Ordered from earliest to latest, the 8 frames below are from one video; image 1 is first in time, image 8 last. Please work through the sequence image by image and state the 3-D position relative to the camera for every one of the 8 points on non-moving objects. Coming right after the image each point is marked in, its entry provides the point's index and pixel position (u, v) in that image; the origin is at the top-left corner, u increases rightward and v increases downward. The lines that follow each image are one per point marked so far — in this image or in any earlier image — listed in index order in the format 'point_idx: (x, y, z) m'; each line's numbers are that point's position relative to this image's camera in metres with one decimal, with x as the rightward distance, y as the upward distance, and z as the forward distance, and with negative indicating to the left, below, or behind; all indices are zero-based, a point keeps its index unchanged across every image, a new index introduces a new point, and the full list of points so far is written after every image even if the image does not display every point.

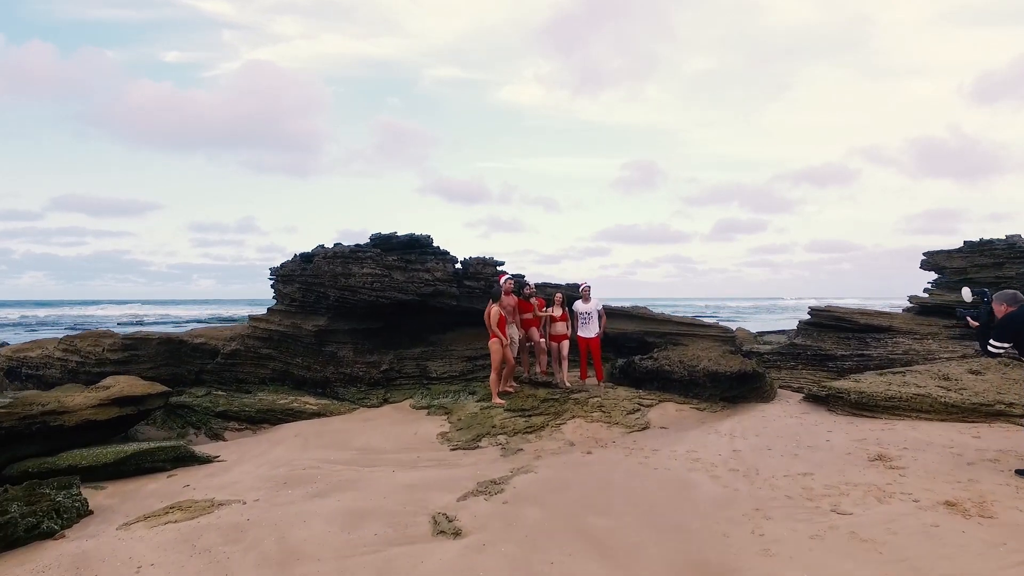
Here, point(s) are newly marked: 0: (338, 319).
0: (-2.8, -0.5, +8.2) m
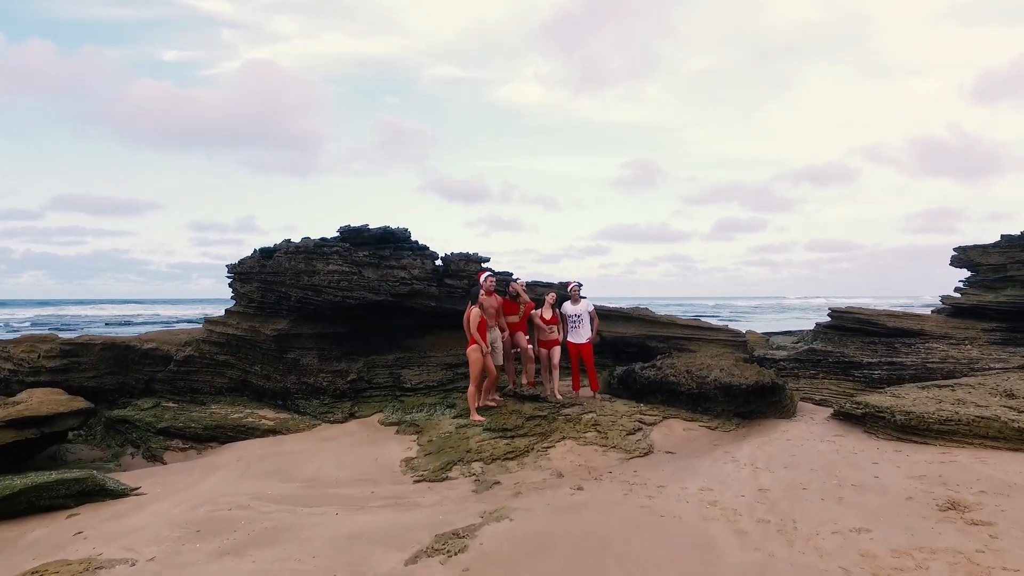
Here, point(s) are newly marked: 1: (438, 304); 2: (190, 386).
0: (-3.0, -0.5, +7.3) m
1: (-1.1, -0.3, +7.8) m
2: (-5.0, -1.5, +7.8) m
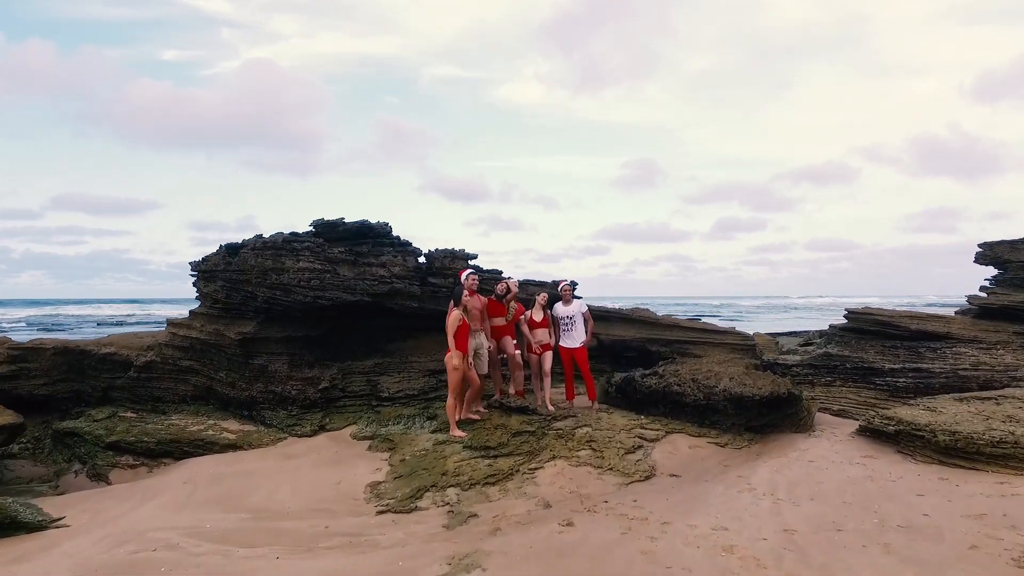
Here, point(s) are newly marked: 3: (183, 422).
0: (-3.2, -0.5, +6.7) m
1: (-1.3, -0.3, +7.2) m
2: (-5.1, -1.5, +7.2) m
3: (-4.2, -1.7, +6.5) m
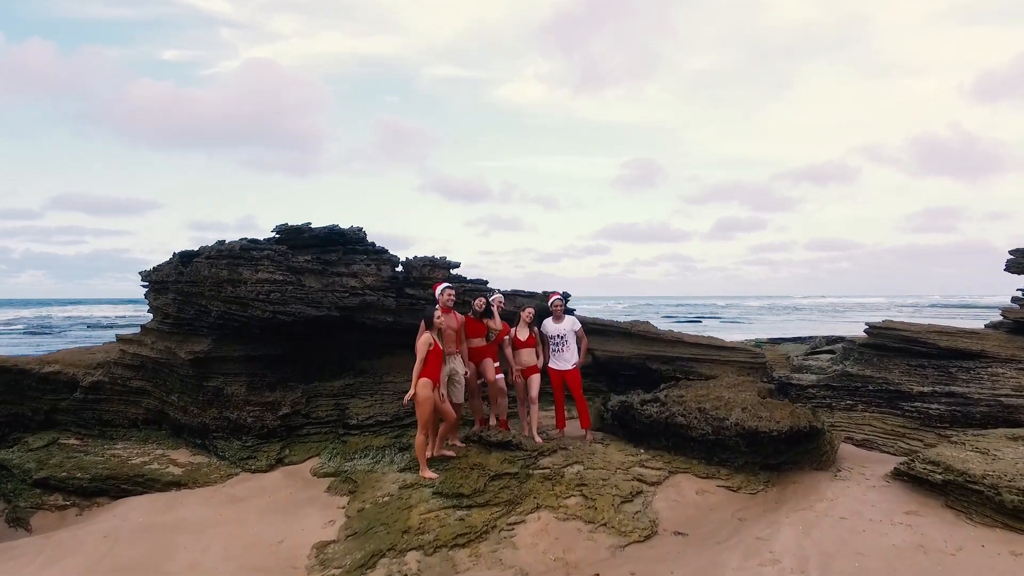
0: (-3.4, -0.6, +6.0) m
1: (-1.5, -0.4, +6.5) m
2: (-5.3, -1.7, +6.5) m
3: (-4.4, -1.9, +5.8) m
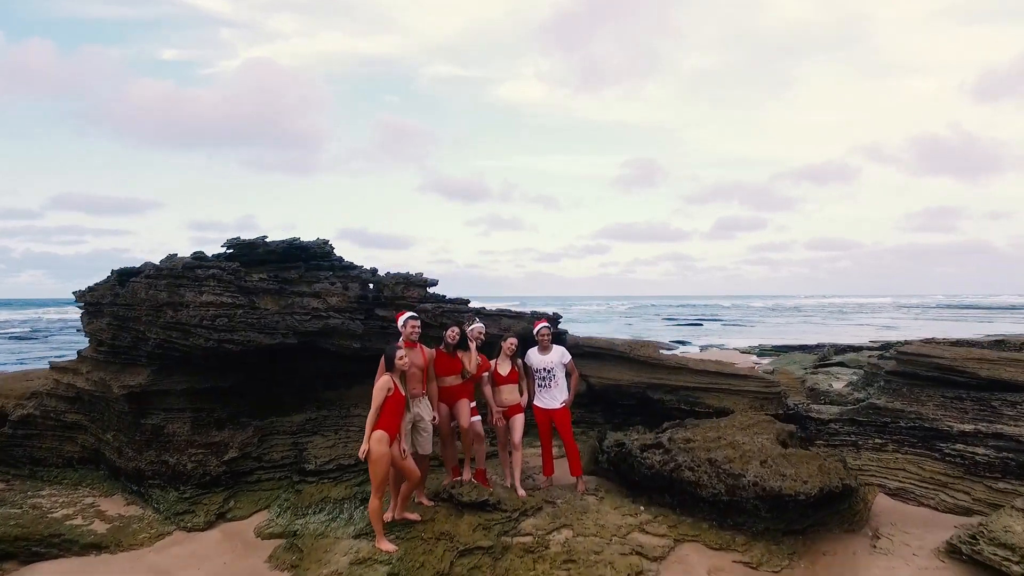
0: (-3.6, -0.9, +5.3) m
1: (-1.7, -0.7, +5.7) m
2: (-5.5, -1.9, +5.8) m
3: (-4.6, -2.1, +5.1) m
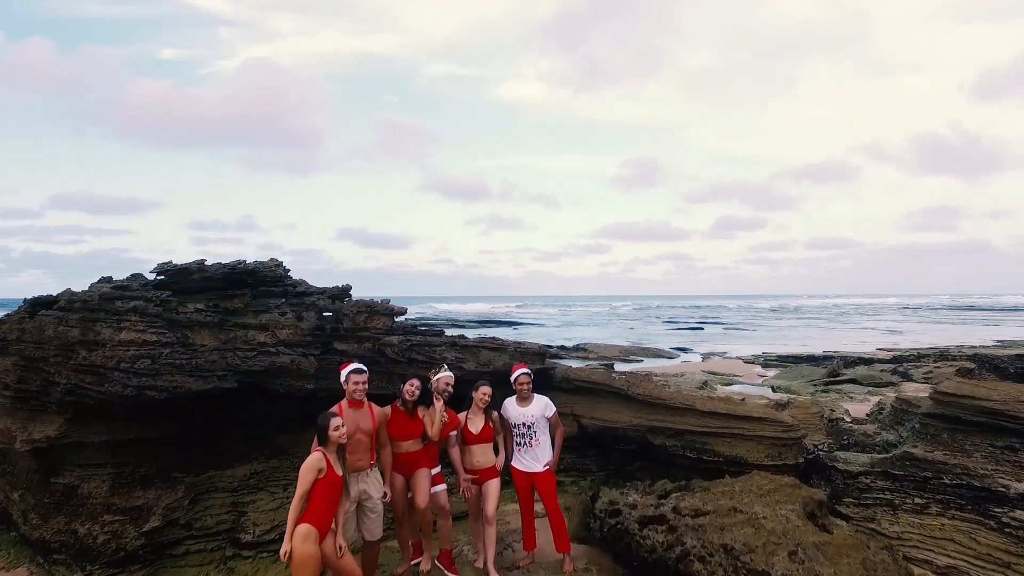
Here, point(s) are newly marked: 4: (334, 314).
0: (-3.8, -1.2, +4.5) m
1: (-1.9, -1.0, +4.9) m
2: (-5.7, -2.2, +5.0) m
3: (-4.8, -2.4, +4.3) m
4: (-1.8, -0.3, +5.3) m
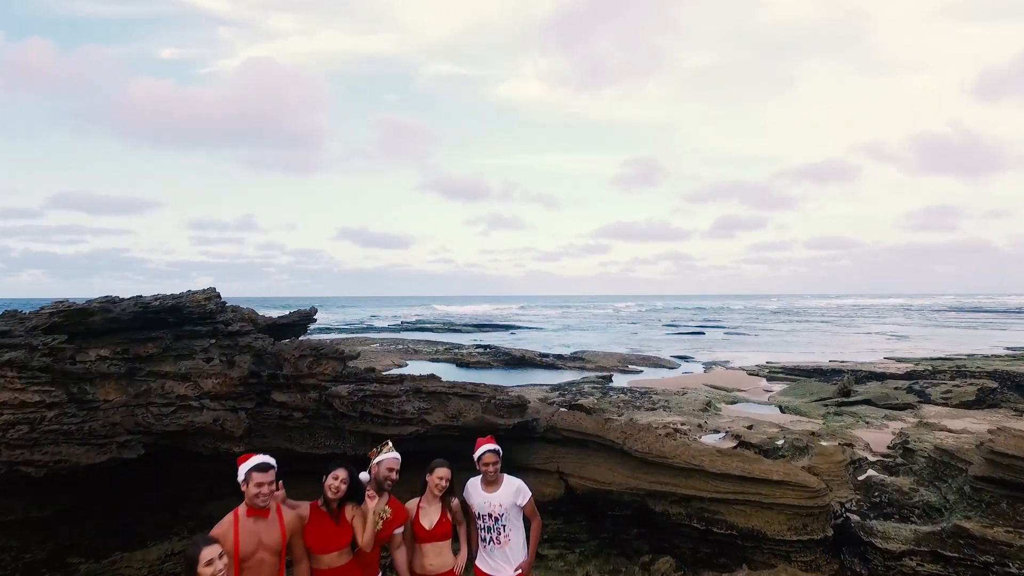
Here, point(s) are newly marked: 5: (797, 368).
0: (-4.0, -1.5, +3.6) m
1: (-2.1, -1.3, +4.1) m
2: (-5.9, -2.5, +4.1) m
3: (-5.0, -2.8, +3.5) m
4: (-2.1, -0.6, +4.4) m
5: (+10.4, -3.0, +18.5) m
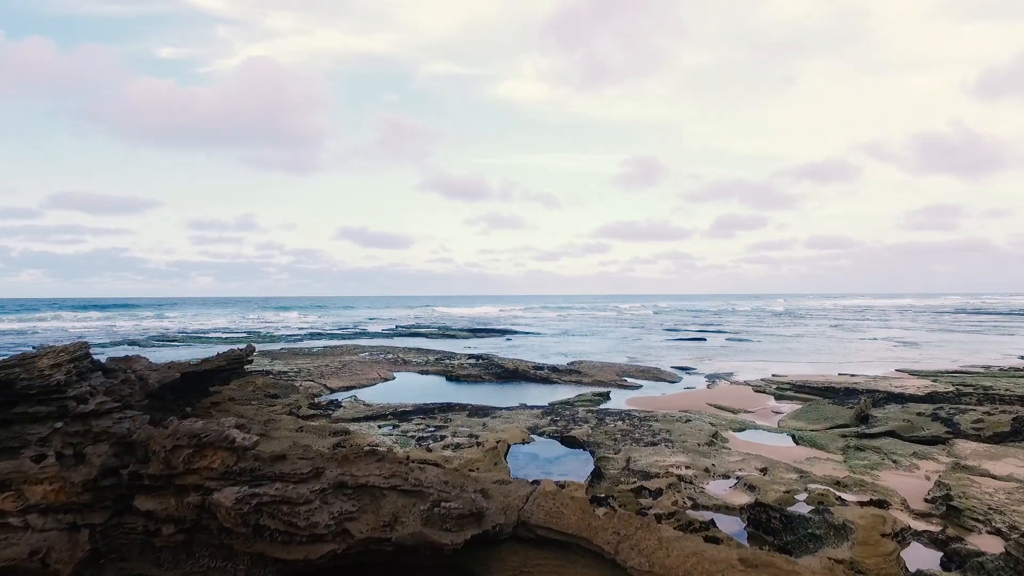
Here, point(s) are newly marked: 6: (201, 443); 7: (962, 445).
0: (-4.3, -1.9, +2.5) m
1: (-2.4, -1.7, +2.9) m
2: (-6.2, -3.0, +3.0) m
3: (-5.3, -3.2, +2.3) m
4: (-2.4, -1.0, +3.3) m
5: (+10.1, -3.4, +17.4) m
6: (-1.9, -1.0, +3.3) m
7: (+8.6, -3.0, +9.8) m
